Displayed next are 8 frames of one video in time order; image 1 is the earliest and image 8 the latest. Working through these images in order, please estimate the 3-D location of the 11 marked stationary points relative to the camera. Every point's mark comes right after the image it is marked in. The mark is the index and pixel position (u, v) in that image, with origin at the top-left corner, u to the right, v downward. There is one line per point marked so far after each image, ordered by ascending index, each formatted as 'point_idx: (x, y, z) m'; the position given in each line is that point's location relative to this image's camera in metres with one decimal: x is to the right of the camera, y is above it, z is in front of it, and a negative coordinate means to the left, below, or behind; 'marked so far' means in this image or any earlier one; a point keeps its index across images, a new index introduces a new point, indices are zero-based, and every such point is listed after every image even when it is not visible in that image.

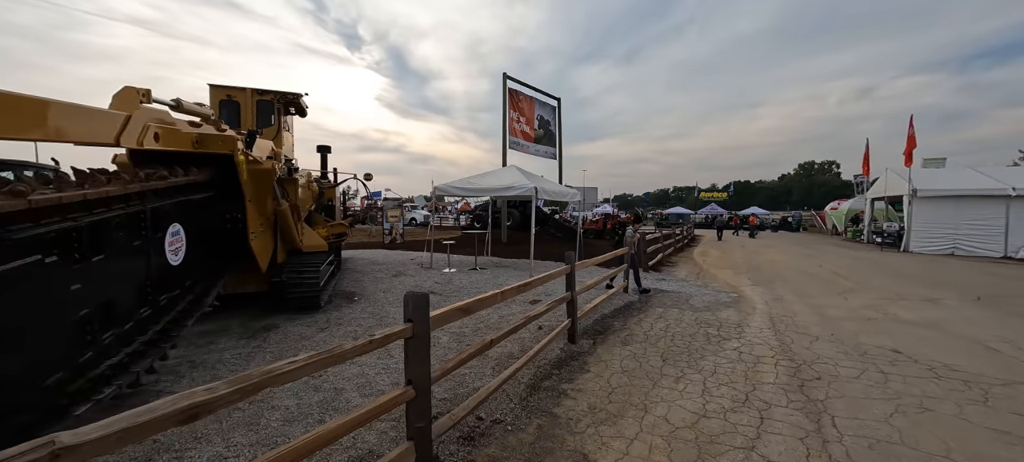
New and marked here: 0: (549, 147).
0: (+1.8, +4.0, +17.0) m
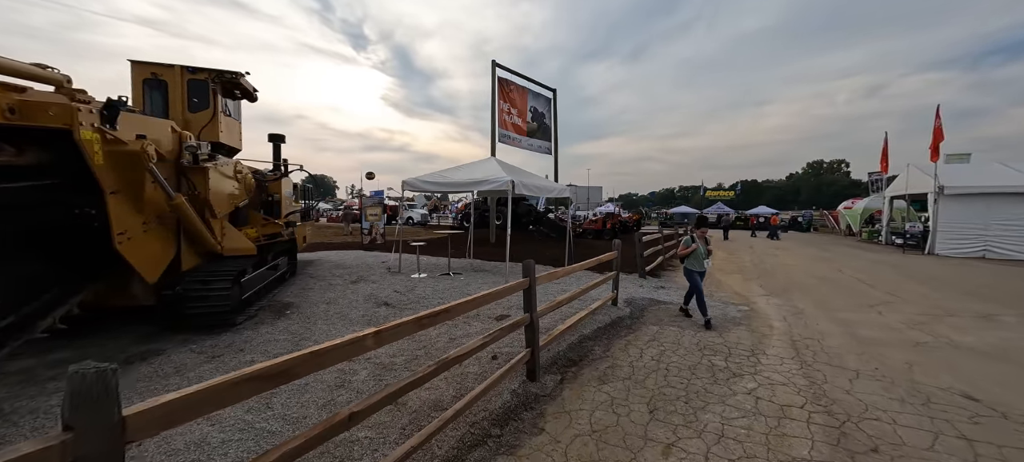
0: (+1.4, +4.1, +15.9) m
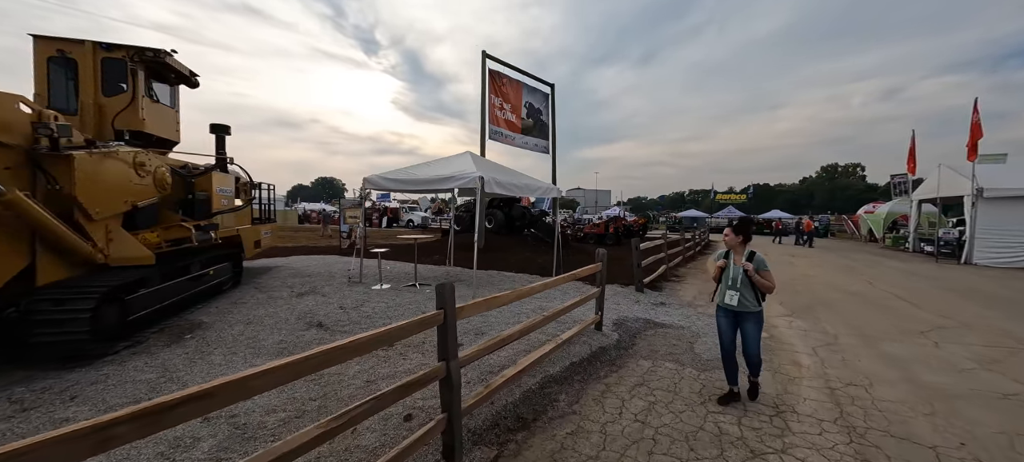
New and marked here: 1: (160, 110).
0: (+1.1, +3.9, +14.8) m
1: (-6.1, +2.1, +6.1) m
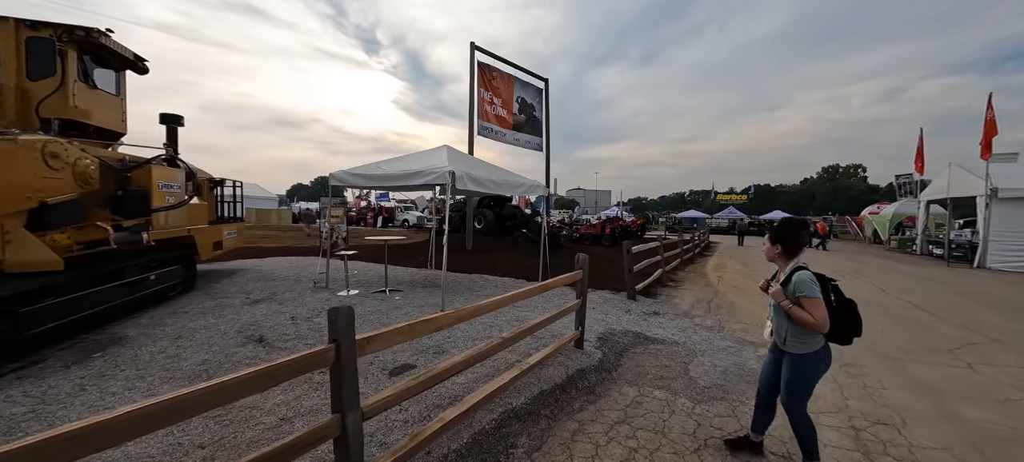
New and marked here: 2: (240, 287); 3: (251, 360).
0: (+0.8, +3.9, +14.3) m
1: (-6.4, +2.1, +5.5) m
2: (-4.9, -1.0, +6.3) m
3: (-2.6, -1.3, +3.6) m
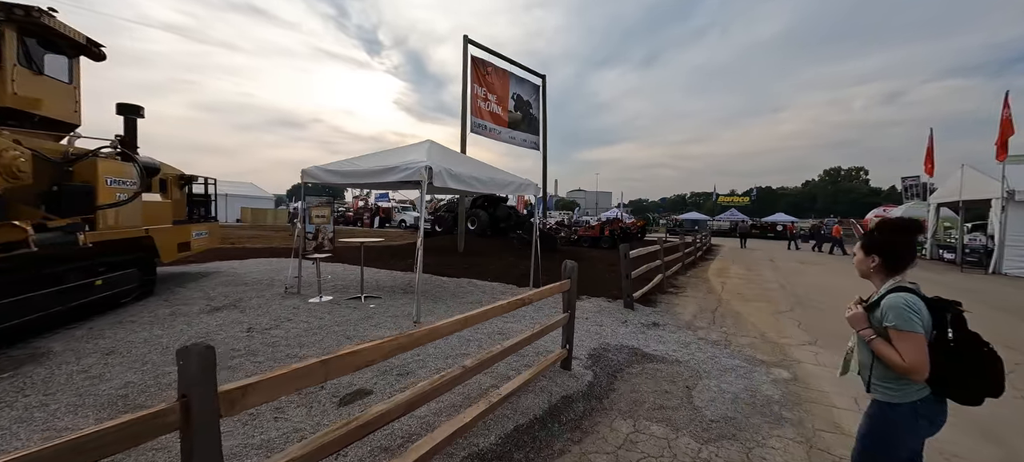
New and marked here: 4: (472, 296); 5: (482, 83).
0: (+0.7, +3.8, +13.8) m
1: (-6.6, +2.1, +5.0) m
2: (-5.1, -1.0, +5.8) m
3: (-2.9, -1.3, +3.1) m
4: (-0.7, -1.1, +6.2) m
5: (-1.0, +5.0, +12.1) m
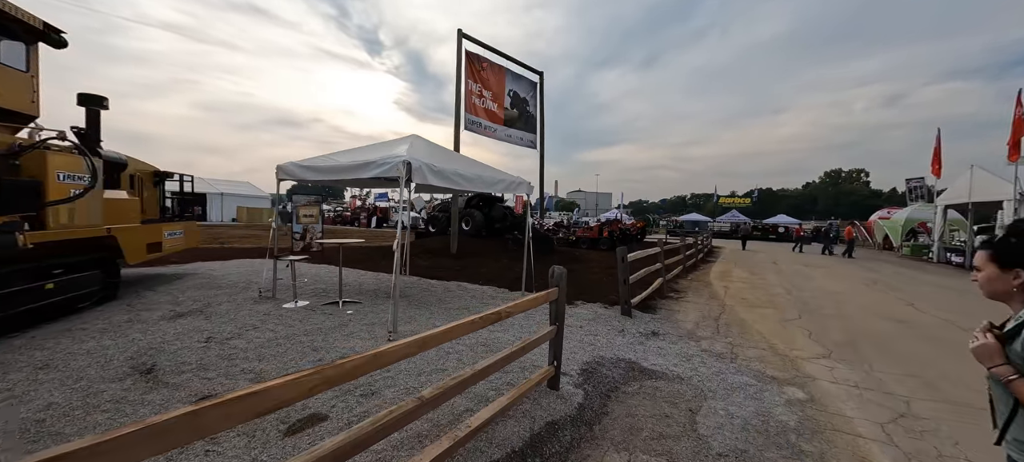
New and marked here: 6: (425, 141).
0: (+0.5, +3.8, +13.4) m
1: (-6.8, +2.1, +4.7) m
2: (-5.2, -1.0, +5.5) m
3: (-3.0, -1.3, +2.7) m
4: (-0.9, -1.2, +5.9) m
5: (-1.2, +5.0, +11.7) m
6: (-1.4, +1.4, +5.6) m
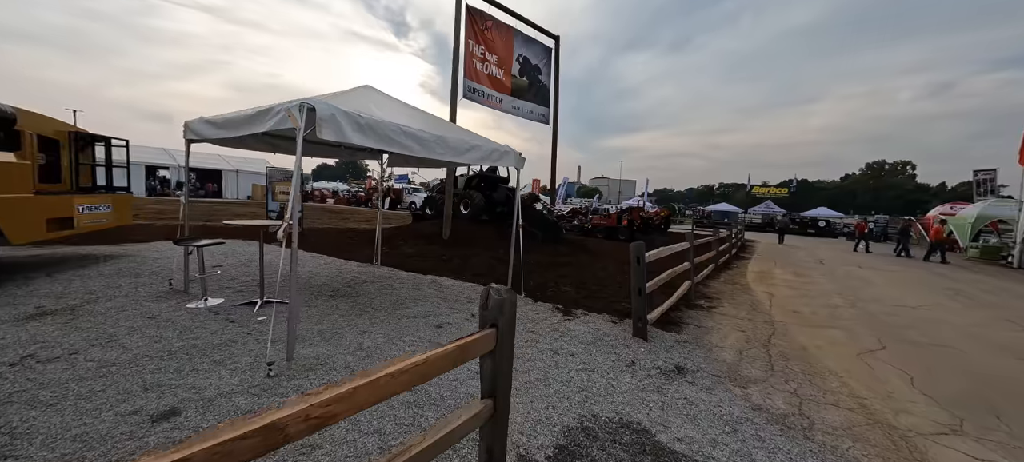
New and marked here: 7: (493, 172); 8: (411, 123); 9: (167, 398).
0: (+0.8, +4.2, +11.8) m
1: (-7.0, +2.5, +3.6) m
2: (-5.5, -0.7, +4.4) m
3: (-3.5, -1.2, +1.5) m
4: (-1.1, -0.9, +4.5) m
5: (-0.9, +5.5, +10.1) m
6: (-1.6, +1.6, +4.2) m
7: (-0.6, +1.9, +11.6) m
8: (-1.0, +1.1, +3.8) m
9: (-2.2, -1.1, +2.3) m
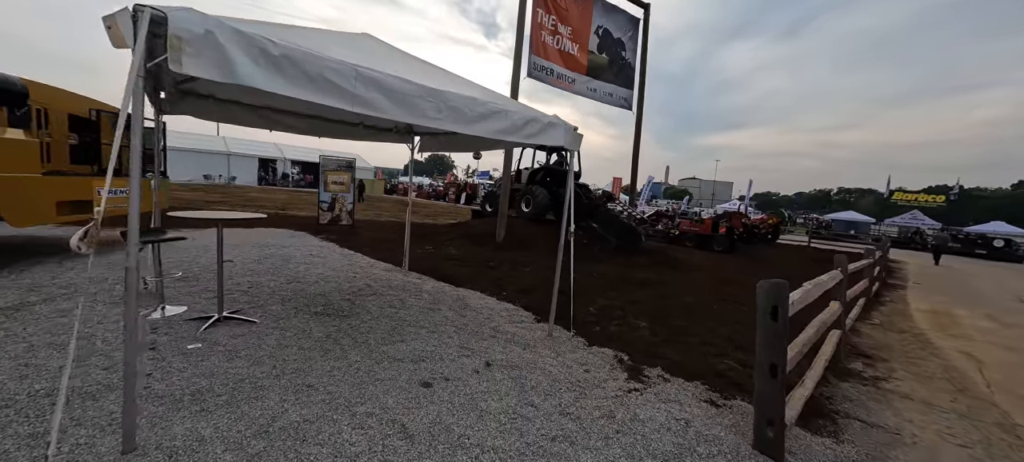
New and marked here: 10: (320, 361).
0: (+2.9, +4.1, +9.9) m
1: (-6.6, +2.7, +3.5) m
2: (-5.1, -0.5, +4.1) m
3: (-3.7, -1.1, +0.8) m
4: (-0.8, -1.0, +3.3) m
5: (+0.9, +5.4, +8.6) m
6: (-1.2, +1.6, +3.0) m
7: (+1.3, +1.9, +10.0) m
8: (-0.7, +1.1, +2.5) m
9: (-2.3, -1.0, +1.3) m
10: (-1.4, -1.0, +2.7) m
